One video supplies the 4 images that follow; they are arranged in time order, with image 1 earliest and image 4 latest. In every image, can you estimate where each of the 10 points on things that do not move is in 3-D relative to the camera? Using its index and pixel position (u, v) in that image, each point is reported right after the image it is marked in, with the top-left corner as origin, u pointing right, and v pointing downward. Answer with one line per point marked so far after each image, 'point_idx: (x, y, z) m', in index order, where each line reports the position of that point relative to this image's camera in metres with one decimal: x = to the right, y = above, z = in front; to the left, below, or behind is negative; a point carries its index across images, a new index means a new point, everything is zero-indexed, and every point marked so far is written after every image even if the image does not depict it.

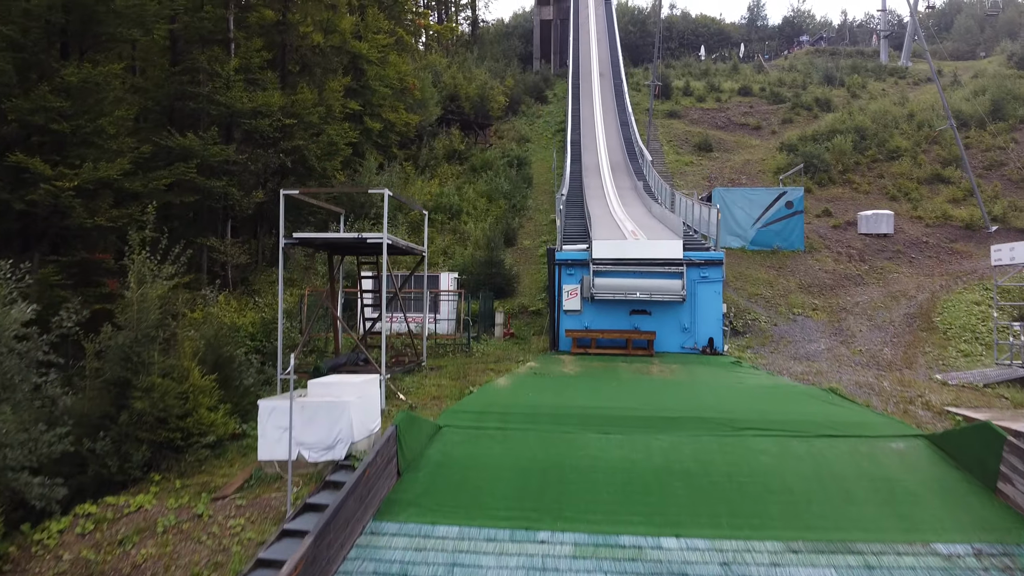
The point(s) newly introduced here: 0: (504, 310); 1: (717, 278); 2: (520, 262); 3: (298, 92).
0: (-0.2, -0.5, +15.9) m
1: (+3.7, +0.2, +12.7) m
2: (+0.2, +0.7, +19.6) m
3: (-5.5, +4.9, +17.9) m
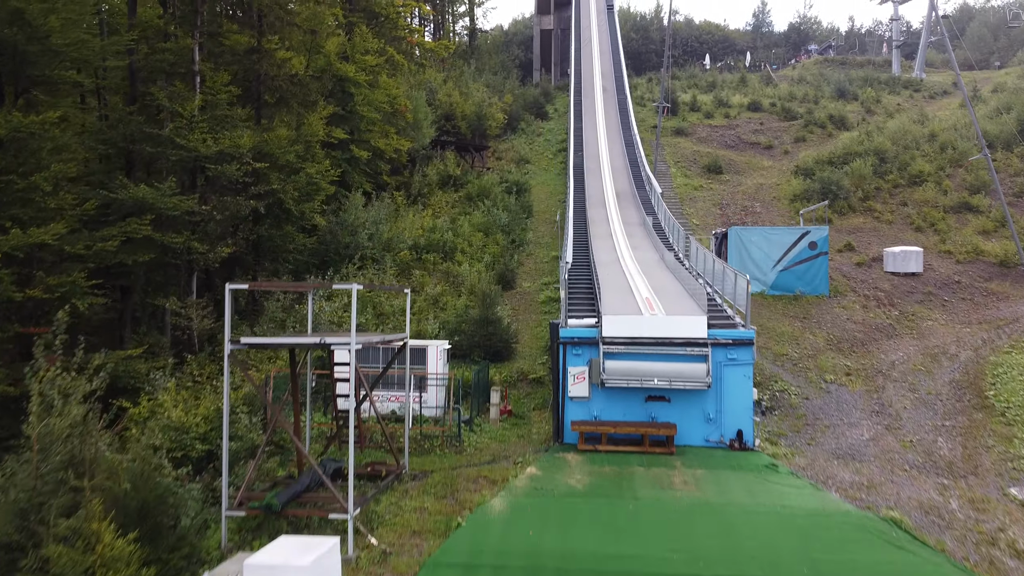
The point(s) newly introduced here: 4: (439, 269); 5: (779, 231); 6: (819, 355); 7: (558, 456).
0: (-0.2, -1.8, +14.1) m
1: (+3.7, -1.1, +11.0) m
2: (+0.2, -0.6, +17.9) m
3: (-5.5, +3.6, +16.1) m
4: (-2.0, +0.5, +19.6) m
5: (+7.3, +1.5, +19.2) m
6: (+6.9, -1.5, +15.7) m
7: (+0.7, -2.5, +10.6) m
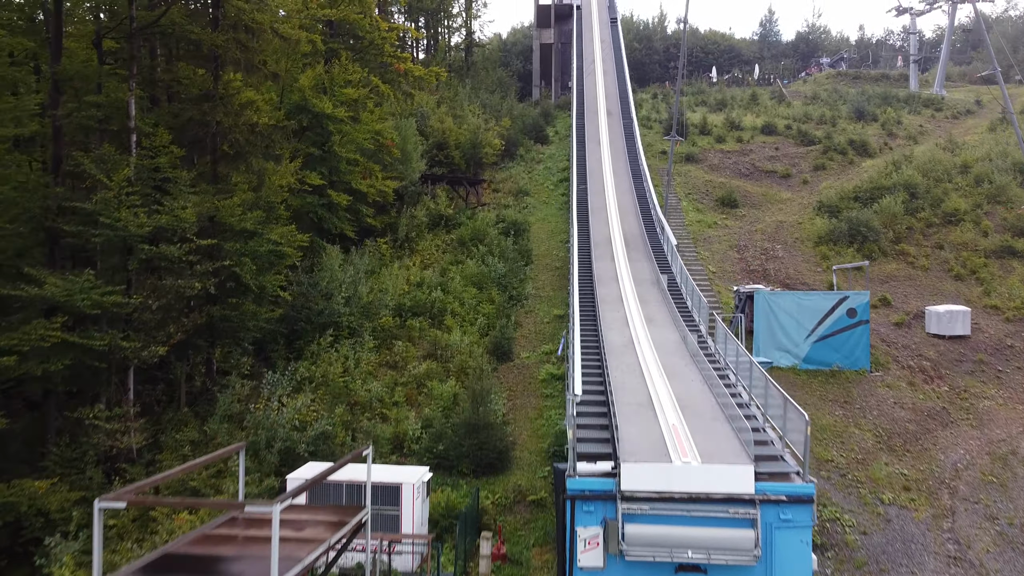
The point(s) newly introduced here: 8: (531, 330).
0: (-0.3, -3.6, +11.8) m
1: (+3.6, -2.9, +8.6) m
2: (+0.1, -2.4, +15.5) m
3: (-5.6, +1.9, +13.8) m
4: (-2.1, -1.3, +17.2) m
5: (+7.2, -0.2, +16.8) m
6: (+6.8, -3.3, +13.3) m
7: (+0.6, -4.3, +8.2) m
8: (+0.5, -1.1, +18.9) m
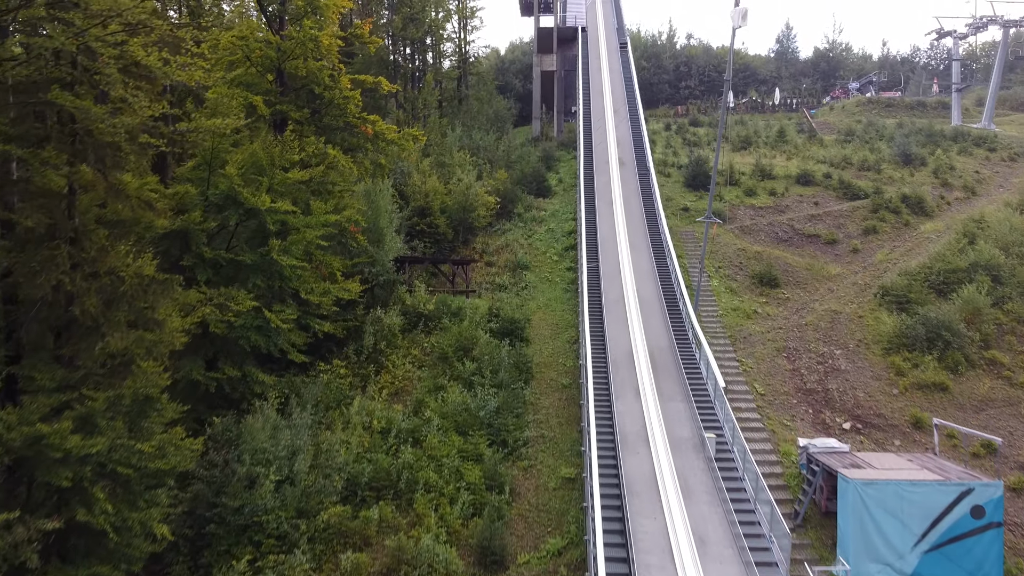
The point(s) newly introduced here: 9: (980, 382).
0: (-0.4, -6.8, +7.0) m
1: (+3.5, -6.1, +3.9) m
2: (0.0, -5.6, +10.7) m
3: (-5.7, -1.4, +9.0) m
4: (-2.2, -4.5, +12.5) m
5: (+7.1, -3.5, +12.1) m
6: (+6.7, -6.5, +8.6) m
7: (+0.5, -7.5, +3.5) m
8: (+0.4, -4.4, +14.1) m
9: (+12.1, -2.5, +18.3) m
